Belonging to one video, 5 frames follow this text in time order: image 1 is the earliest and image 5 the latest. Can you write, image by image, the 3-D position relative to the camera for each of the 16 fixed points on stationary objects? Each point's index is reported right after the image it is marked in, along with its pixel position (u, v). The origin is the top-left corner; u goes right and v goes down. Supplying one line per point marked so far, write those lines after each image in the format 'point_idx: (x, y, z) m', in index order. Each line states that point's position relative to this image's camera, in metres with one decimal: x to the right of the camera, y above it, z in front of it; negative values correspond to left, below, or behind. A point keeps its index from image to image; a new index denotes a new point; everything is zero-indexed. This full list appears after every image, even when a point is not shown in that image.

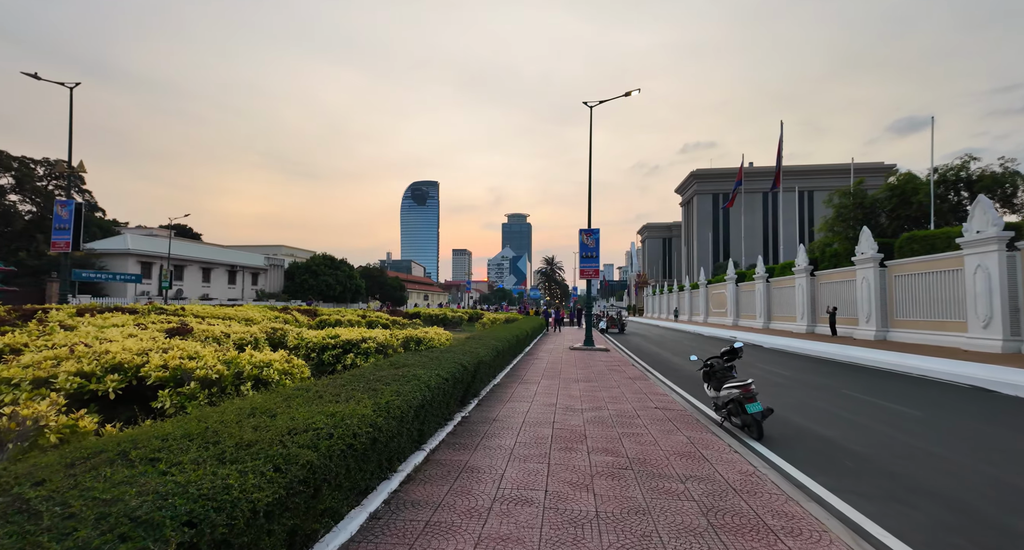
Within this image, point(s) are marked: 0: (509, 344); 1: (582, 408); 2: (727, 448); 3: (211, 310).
0: (0.0, -1.9, +14.8) m
1: (+1.1, -2.2, +8.5) m
2: (+2.6, -2.1, +6.2) m
3: (-6.4, -0.7, +11.0) m
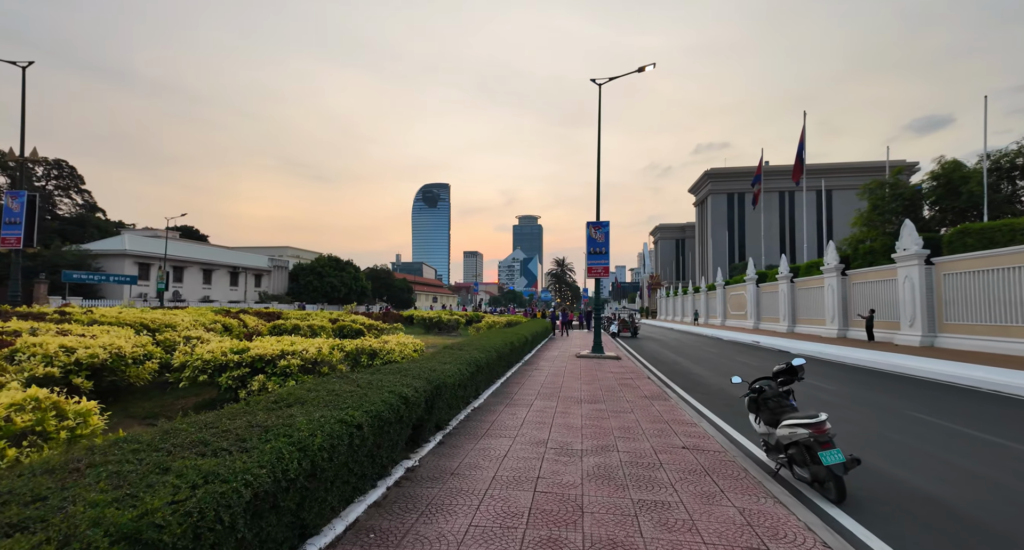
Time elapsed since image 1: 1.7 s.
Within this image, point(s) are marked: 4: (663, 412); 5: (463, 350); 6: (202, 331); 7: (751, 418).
0: (-0.2, -1.9, +12.5) m
1: (+0.8, -2.1, +6.2) m
2: (+2.2, -2.0, +3.9) m
3: (-6.7, -0.7, +8.9) m
4: (+2.5, -2.3, +8.6) m
5: (-1.0, -1.5, +10.3) m
6: (-5.1, -0.9, +8.5) m
7: (+2.9, -1.8, +6.4) m
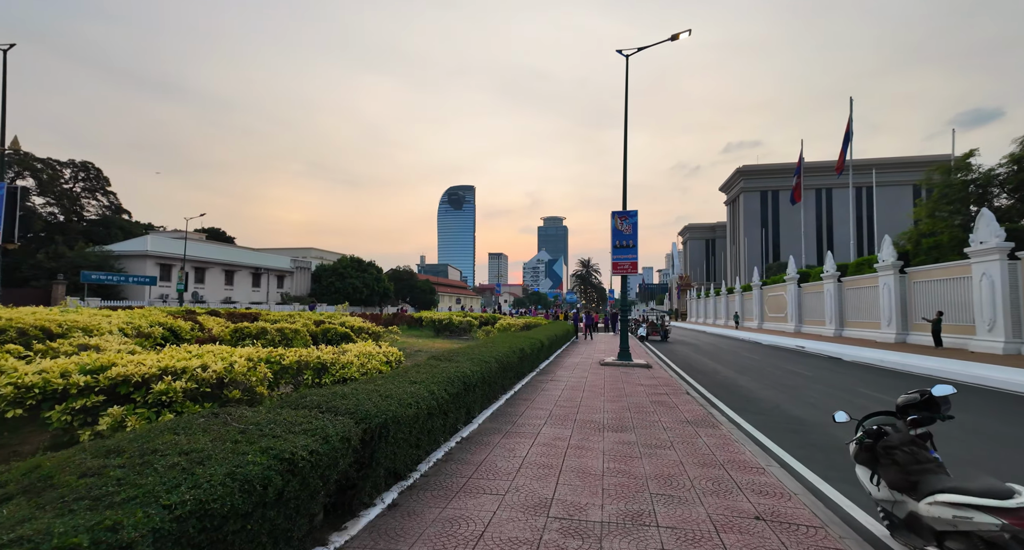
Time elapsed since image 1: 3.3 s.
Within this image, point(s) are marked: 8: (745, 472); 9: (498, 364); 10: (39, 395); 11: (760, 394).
0: (0.0, -1.8, +10.5) m
1: (+0.7, -1.9, +4.2) m
2: (+2.0, -1.8, +1.8) m
3: (-6.6, -0.5, +7.2) m
4: (+2.5, -2.1, +6.5) m
5: (-0.9, -1.3, +8.3) m
6: (-5.1, -0.8, +6.7) m
7: (+2.8, -1.6, +4.2) m
8: (+2.5, -2.0, +5.6) m
9: (-0.2, -1.5, +8.9) m
10: (-3.4, -0.9, +3.8) m
11: (+6.0, -2.8, +12.5) m
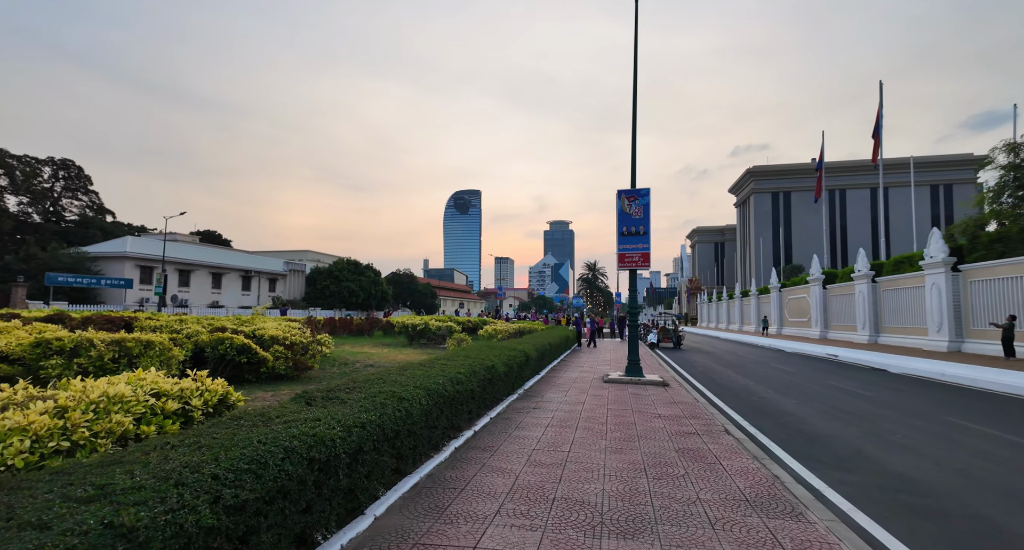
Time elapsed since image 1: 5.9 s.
0: (-0.6, -1.6, +7.2) m
1: (+0.1, -1.7, +0.8) m
2: (+1.3, -1.5, -1.6) m
3: (-7.3, -0.3, +3.9) m
4: (+1.9, -1.9, +3.1) m
5: (-1.5, -1.1, +4.9) m
6: (-5.7, -0.6, +3.4) m
7: (+2.2, -1.4, +0.8) m
8: (+1.8, -1.8, +2.2) m
9: (-0.8, -1.3, +5.6) m
10: (-4.1, -0.6, +0.5) m
11: (+5.4, -2.7, +9.1) m
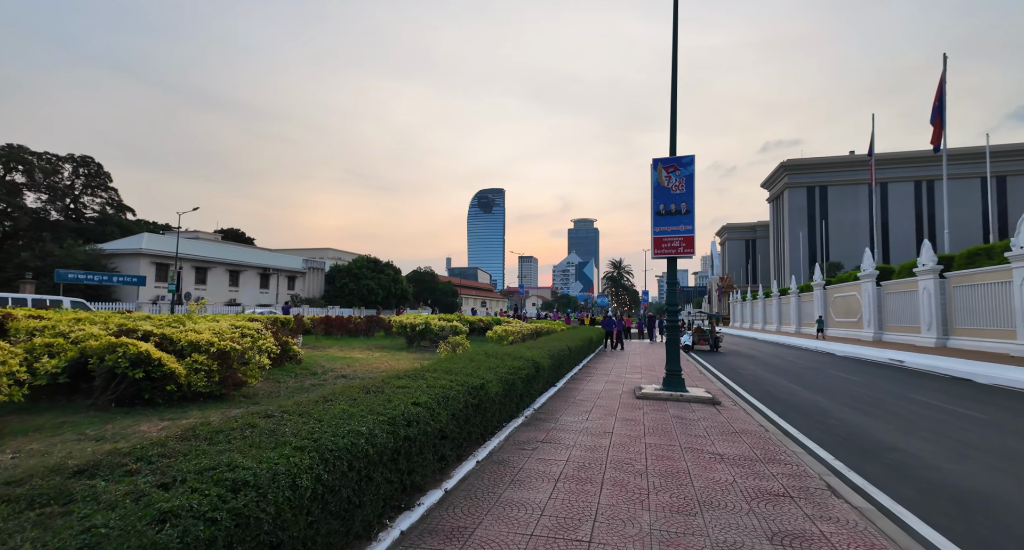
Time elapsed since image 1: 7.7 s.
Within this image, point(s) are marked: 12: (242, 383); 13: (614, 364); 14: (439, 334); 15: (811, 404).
0: (-0.6, -1.4, +4.7) m
1: (-0.3, -1.5, -1.7) m
2: (+0.8, -1.4, -4.1) m
3: (-7.5, -0.1, +1.8) m
4: (+1.6, -1.7, +0.5) m
5: (-1.7, -0.9, +2.5) m
6: (-6.0, -0.4, +1.2) m
7: (+1.8, -1.2, -1.8) m
8: (+1.5, -1.6, -0.4) m
9: (-1.0, -1.1, +3.1) m
10: (-4.5, -0.4, -1.8) m
11: (+5.4, -2.4, +6.3) m
12: (-3.8, -1.5, +7.3) m
13: (+3.3, -2.9, +16.6) m
14: (-2.1, -1.8, +15.2) m
15: (+6.5, -2.8, +11.2) m
